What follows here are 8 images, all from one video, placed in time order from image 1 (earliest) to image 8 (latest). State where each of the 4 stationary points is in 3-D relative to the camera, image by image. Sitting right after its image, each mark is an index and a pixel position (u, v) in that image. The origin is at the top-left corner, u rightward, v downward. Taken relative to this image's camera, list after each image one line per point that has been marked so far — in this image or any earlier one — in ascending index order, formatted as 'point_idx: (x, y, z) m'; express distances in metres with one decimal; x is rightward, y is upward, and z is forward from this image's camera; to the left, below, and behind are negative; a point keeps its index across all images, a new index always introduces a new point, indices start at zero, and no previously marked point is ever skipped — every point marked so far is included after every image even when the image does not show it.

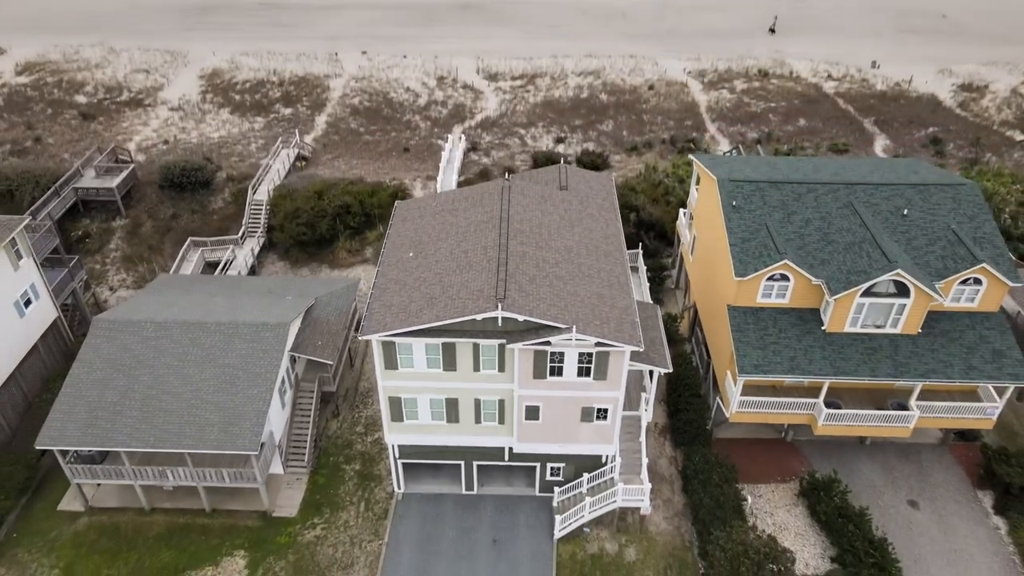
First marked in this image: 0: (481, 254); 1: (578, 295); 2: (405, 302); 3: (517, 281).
0: (-0.8, +0.9, +20.0) m
1: (+1.7, -0.2, +19.2) m
2: (-2.7, -0.3, +19.1) m
3: (+0.1, +0.1, +18.9) m
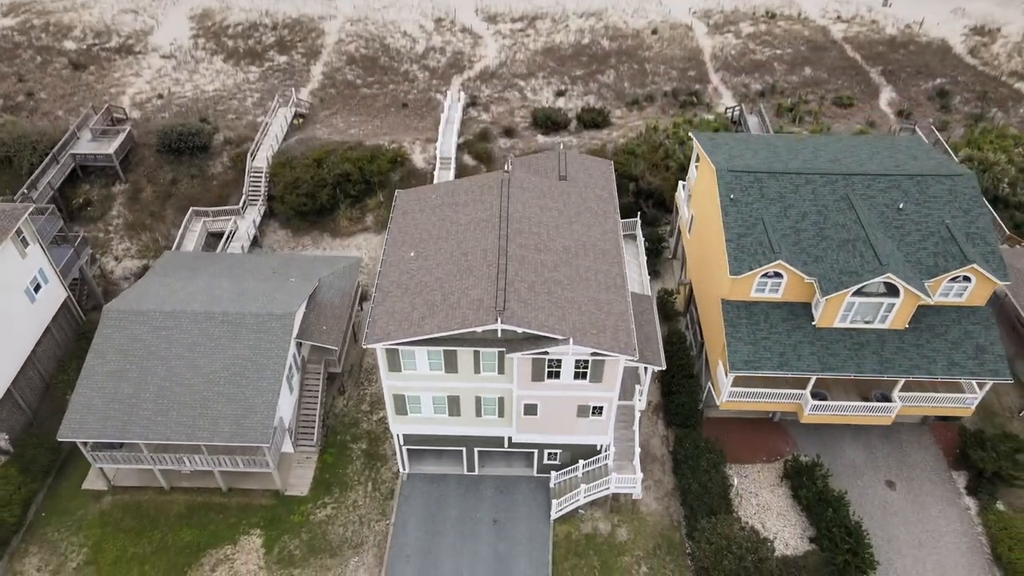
0: (-0.9, +0.8, +20.4) m
1: (+1.6, -0.4, +19.7) m
2: (-2.8, -0.5, +19.7) m
3: (+0.1, -0.1, +19.4) m
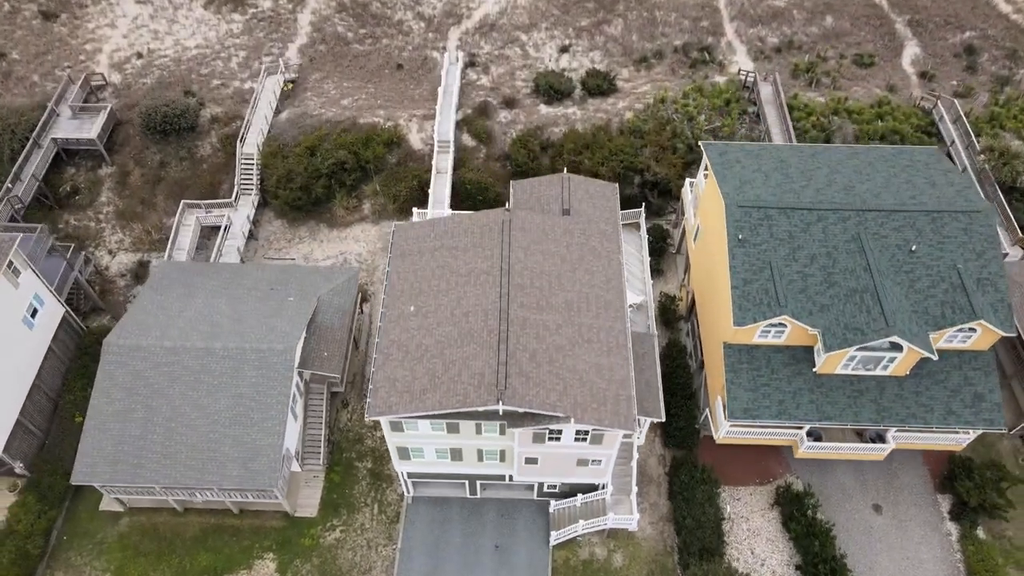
0: (-0.8, -0.9, +20.1) m
1: (+1.7, -2.2, +19.6) m
2: (-2.7, -2.3, +19.6) m
3: (+0.1, -1.9, +19.3) m
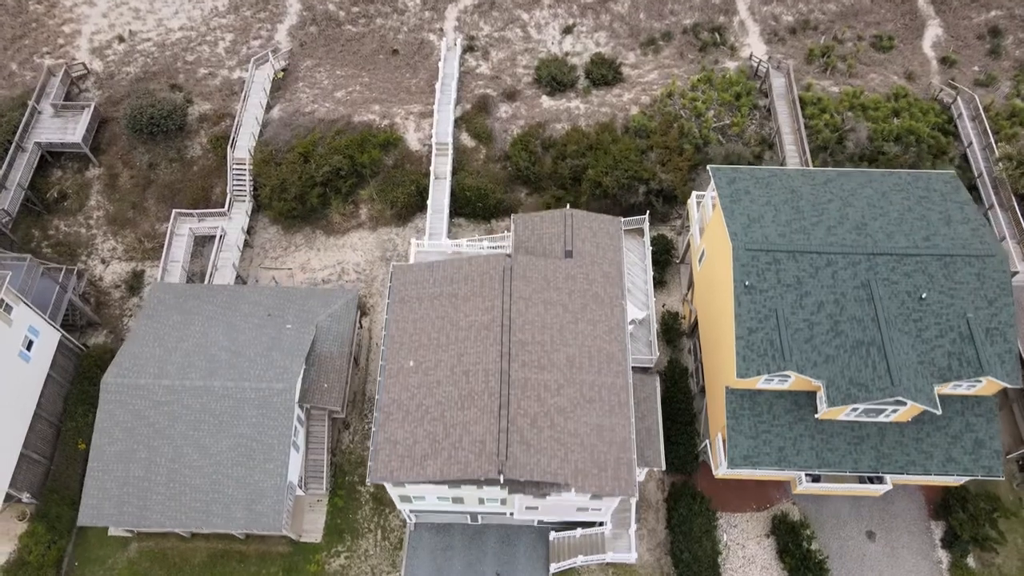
0: (-0.8, -2.5, +19.9) m
1: (+1.7, -3.8, +19.5) m
2: (-2.7, -3.9, +19.6) m
3: (+0.1, -3.6, +19.2) m
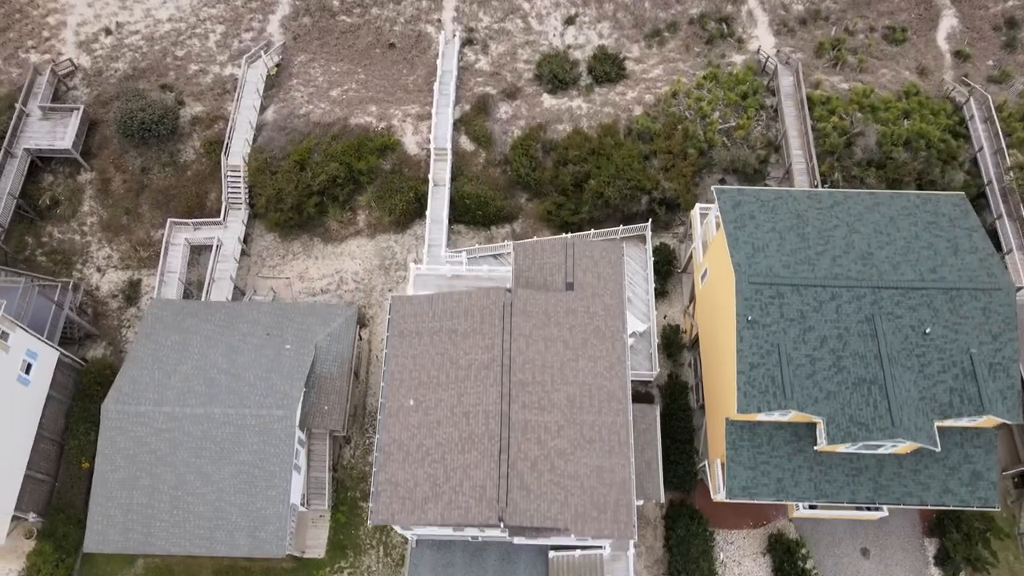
0: (-0.8, -3.6, +19.9) m
1: (+1.7, -4.9, +19.6) m
2: (-2.7, -5.1, +19.7) m
3: (+0.1, -4.7, +19.3) m
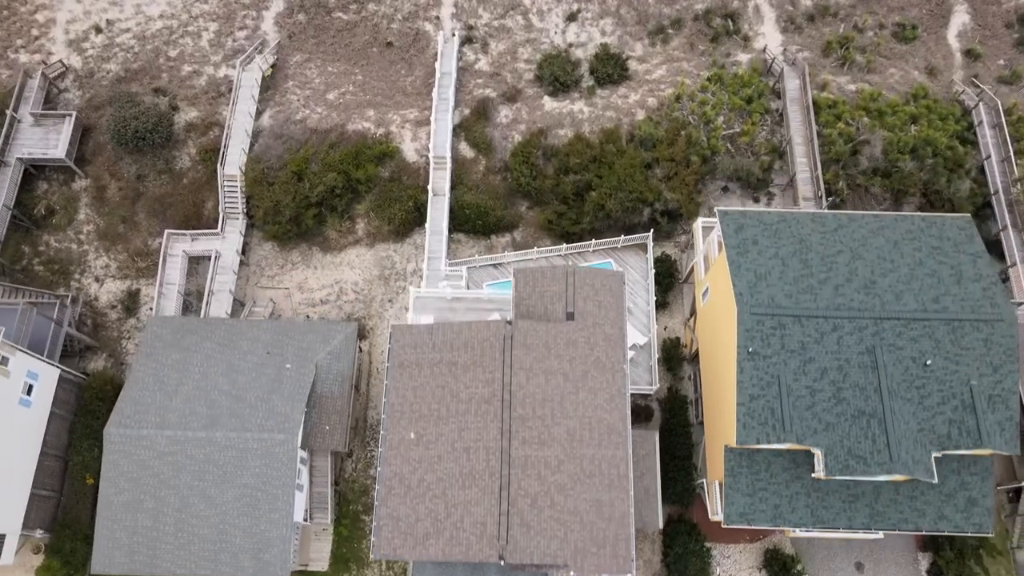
0: (-0.8, -4.6, +20.0) m
1: (+1.7, -5.9, +19.8) m
2: (-2.7, -6.0, +19.9) m
3: (+0.2, -5.7, +19.5) m
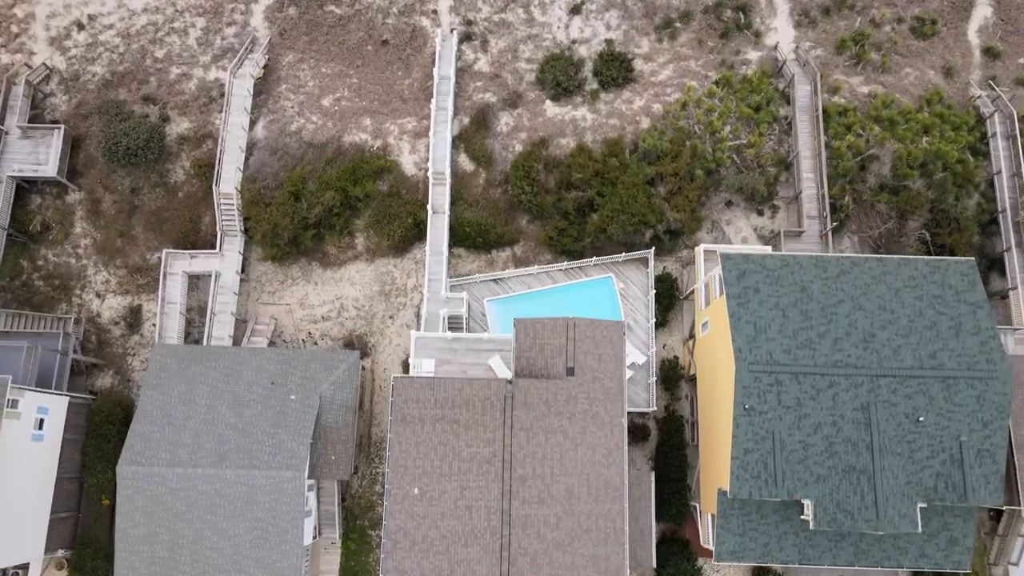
0: (-0.8, -6.4, +20.7) m
1: (+1.7, -7.7, +20.8) m
2: (-2.7, -7.8, +20.8) m
3: (+0.2, -7.6, +20.4) m
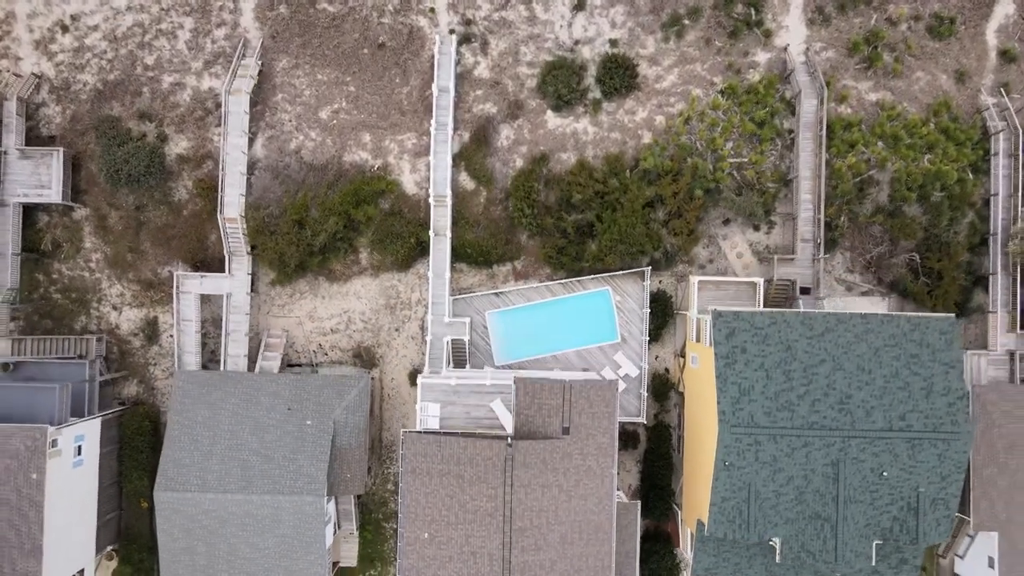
0: (-0.8, -8.6, +23.4) m
1: (+1.7, -9.9, +23.8) m
2: (-2.7, -10.0, +23.9) m
3: (+0.2, -9.9, +23.4) m
